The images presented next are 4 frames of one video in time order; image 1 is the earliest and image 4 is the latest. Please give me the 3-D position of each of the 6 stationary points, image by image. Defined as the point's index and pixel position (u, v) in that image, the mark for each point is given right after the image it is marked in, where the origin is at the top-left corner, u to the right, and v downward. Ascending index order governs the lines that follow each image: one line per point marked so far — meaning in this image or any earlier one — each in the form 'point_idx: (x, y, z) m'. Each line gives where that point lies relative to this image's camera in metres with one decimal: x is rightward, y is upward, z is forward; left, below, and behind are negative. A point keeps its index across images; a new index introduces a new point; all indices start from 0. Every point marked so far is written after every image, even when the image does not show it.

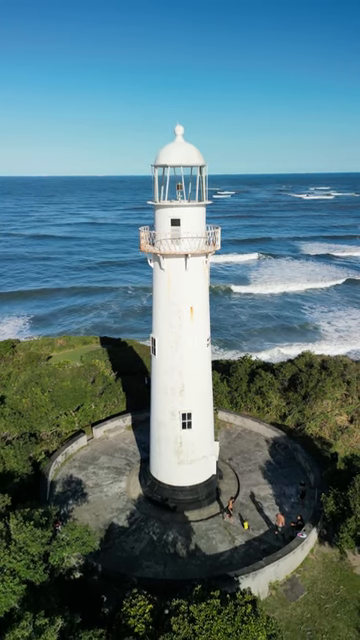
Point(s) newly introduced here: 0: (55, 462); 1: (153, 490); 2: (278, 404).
0: (-4.3, -4.9, +14.6) m
1: (-0.9, -5.3, +13.2) m
2: (+4.2, -3.6, +17.8) m
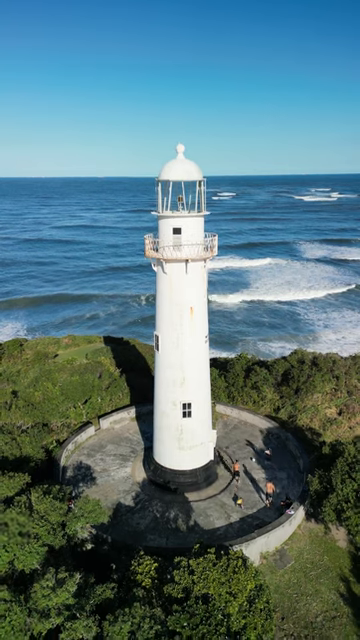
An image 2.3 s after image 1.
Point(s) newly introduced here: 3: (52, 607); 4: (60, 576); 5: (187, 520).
0: (-4.3, -4.8, +15.9) m
1: (-0.8, -5.3, +14.5) m
2: (+4.2, -3.6, +19.1) m
3: (-2.6, -5.9, +8.7) m
4: (-2.6, -5.5, +9.2) m
5: (+0.2, -6.2, +13.2) m
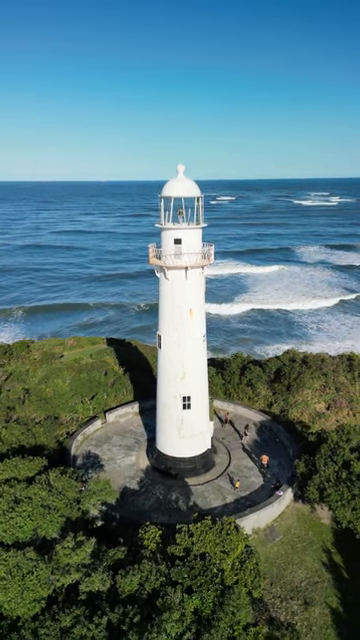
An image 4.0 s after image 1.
0: (-4.3, -4.9, +17.4) m
1: (-0.8, -5.3, +16.0) m
2: (+4.2, -3.6, +20.6) m
3: (-2.6, -5.9, +10.1) m
4: (-2.6, -5.5, +10.6) m
5: (+0.2, -6.3, +14.6) m
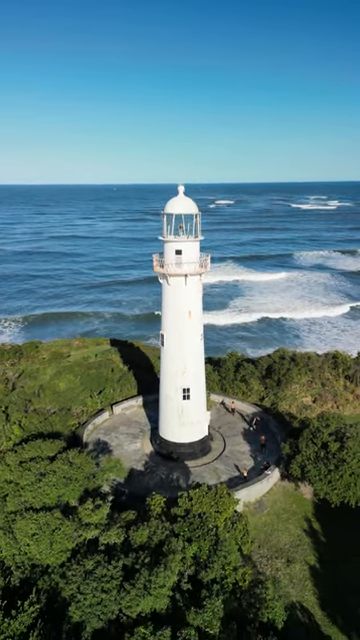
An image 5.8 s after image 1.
0: (-4.3, -5.0, +19.4) m
1: (-0.8, -5.4, +18.1) m
2: (+4.2, -3.7, +22.7) m
3: (-2.6, -5.9, +12.2) m
4: (-2.5, -5.6, +12.7) m
5: (+0.3, -6.3, +16.7) m
